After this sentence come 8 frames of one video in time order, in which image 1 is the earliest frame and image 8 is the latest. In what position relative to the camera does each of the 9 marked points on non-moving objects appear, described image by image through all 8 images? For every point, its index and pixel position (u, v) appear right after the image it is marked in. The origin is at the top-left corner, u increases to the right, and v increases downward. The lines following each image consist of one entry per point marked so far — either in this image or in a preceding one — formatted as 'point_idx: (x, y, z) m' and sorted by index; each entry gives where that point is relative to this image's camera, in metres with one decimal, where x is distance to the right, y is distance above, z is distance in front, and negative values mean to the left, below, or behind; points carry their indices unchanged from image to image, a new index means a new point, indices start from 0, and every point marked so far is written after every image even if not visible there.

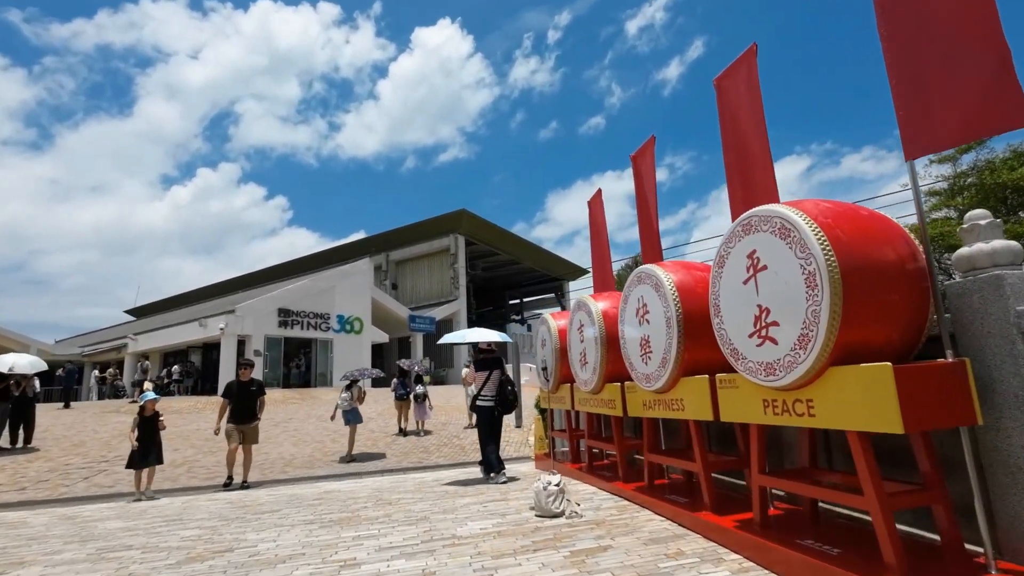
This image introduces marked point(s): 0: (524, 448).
0: (+0.3, -4.2, +13.7) m
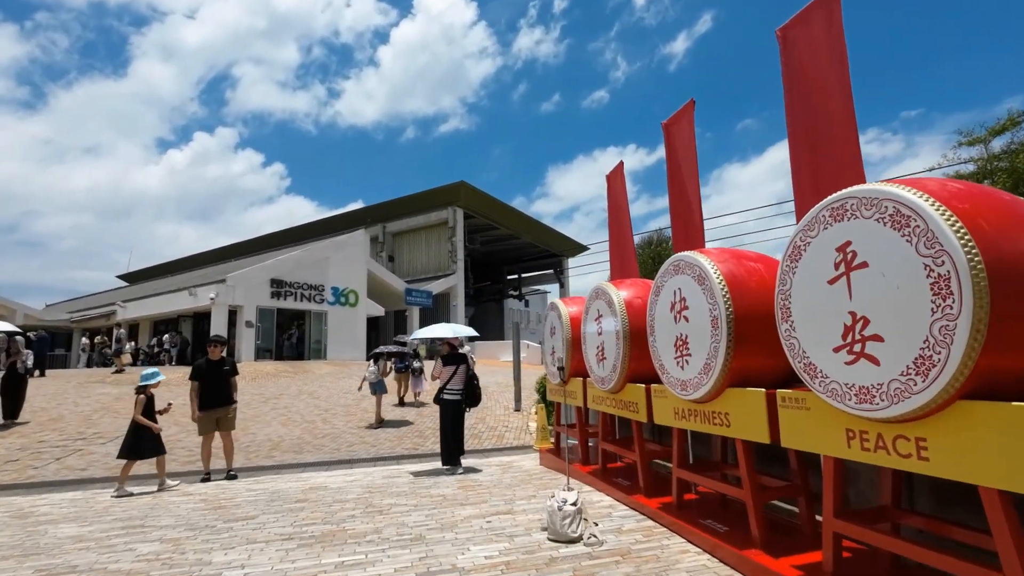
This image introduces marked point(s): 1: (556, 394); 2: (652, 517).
0: (+0.3, -3.7, +13.2) m
1: (+0.6, -1.5, +7.4) m
2: (+1.2, -2.0, +4.5) m
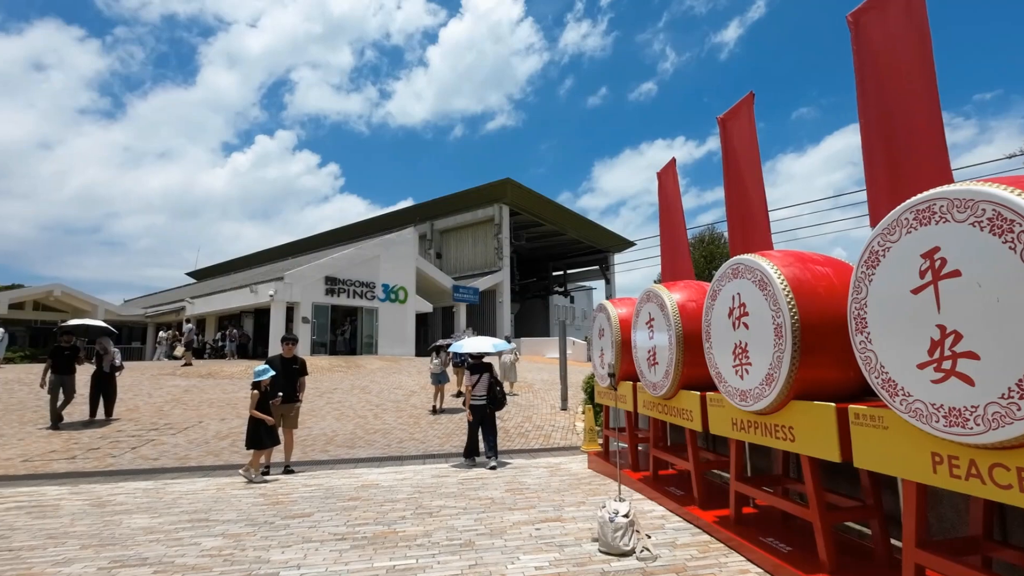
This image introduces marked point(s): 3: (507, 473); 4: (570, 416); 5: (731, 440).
0: (+1.5, -3.6, +13.1) m
1: (+1.3, -1.5, +7.3) m
2: (+1.6, -2.0, +4.3) m
3: (0.0, -2.8, +7.9) m
4: (+1.8, -3.8, +15.6) m
5: (+1.8, -1.3, +4.3) m
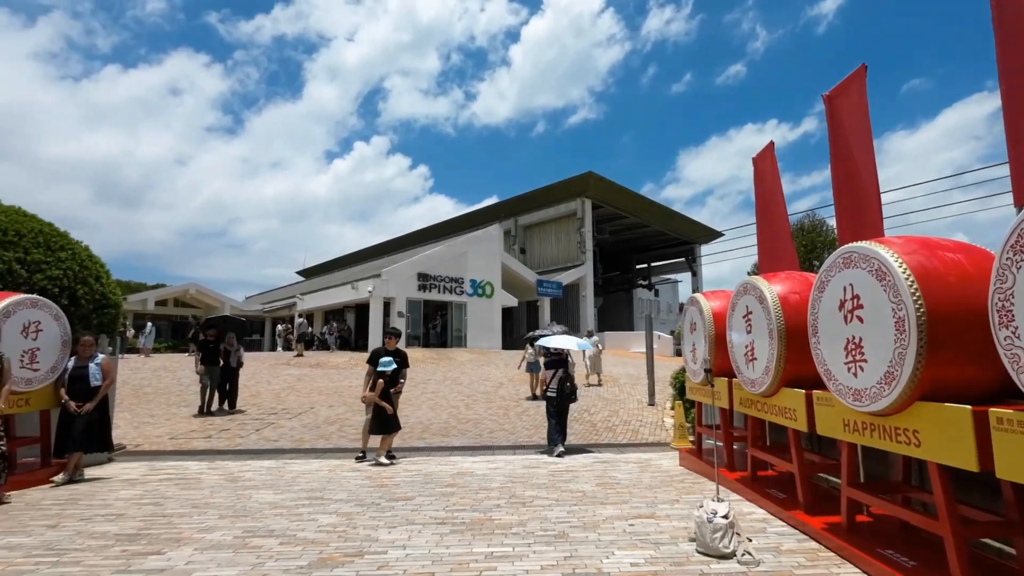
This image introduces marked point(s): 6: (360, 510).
0: (+3.6, -3.5, +12.7) m
1: (+2.5, -1.4, +7.0) m
2: (+2.3, -1.9, +4.0) m
3: (+1.3, -2.7, +7.9) m
4: (+4.3, -3.6, +15.2) m
5: (+2.6, -1.2, +4.0) m
6: (-1.6, -2.3, +5.3) m
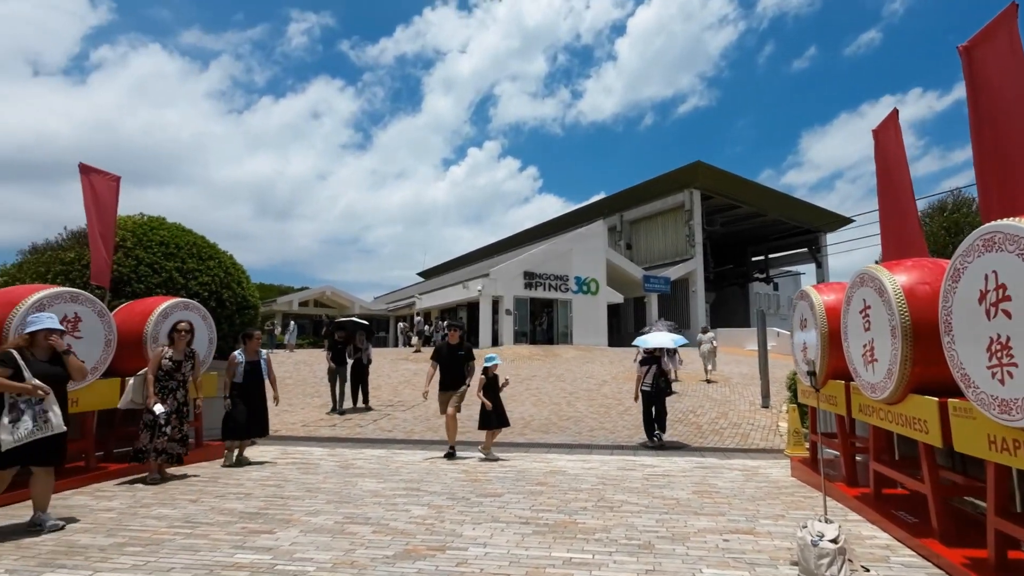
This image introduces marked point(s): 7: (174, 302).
0: (+5.9, -3.3, +11.7) m
1: (+3.6, -1.3, +6.3) m
2: (+2.9, -1.9, +3.4) m
3: (+2.6, -2.6, +7.4) m
4: (+7.0, -3.4, +14.0) m
5: (+3.1, -1.1, +3.4) m
6: (-0.7, -2.3, +5.4) m
7: (-5.2, -0.2, +8.0) m
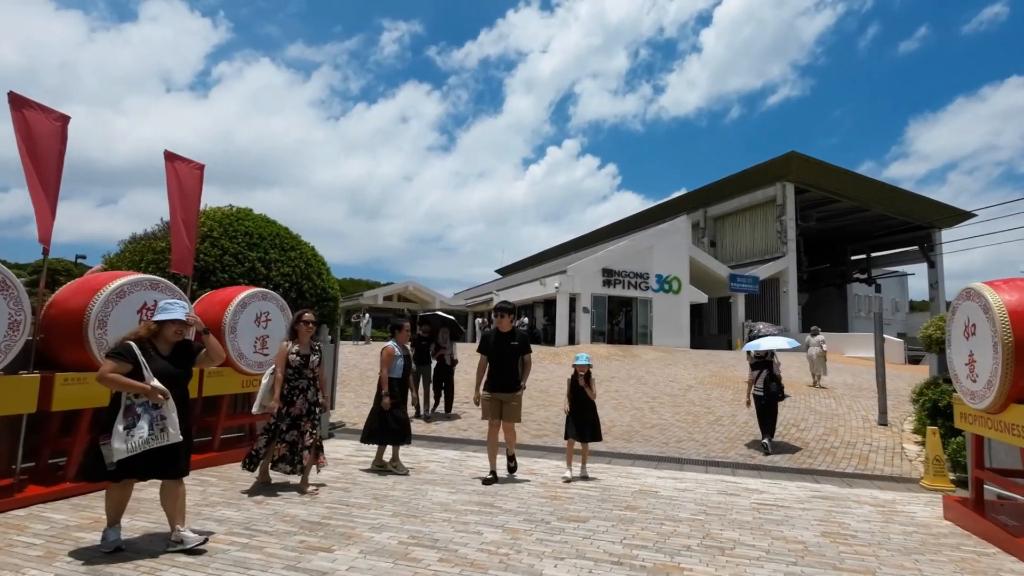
0: (+7.4, -3.3, +10.0) m
1: (+4.5, -1.3, +5.0) m
2: (+3.4, -1.9, +2.2) m
3: (+3.7, -2.6, +6.2) m
4: (+8.9, -3.4, +12.1) m
5: (+3.6, -1.1, +2.1) m
6: (+0.1, -2.2, +4.7) m
7: (-4.0, -0.1, +7.9) m
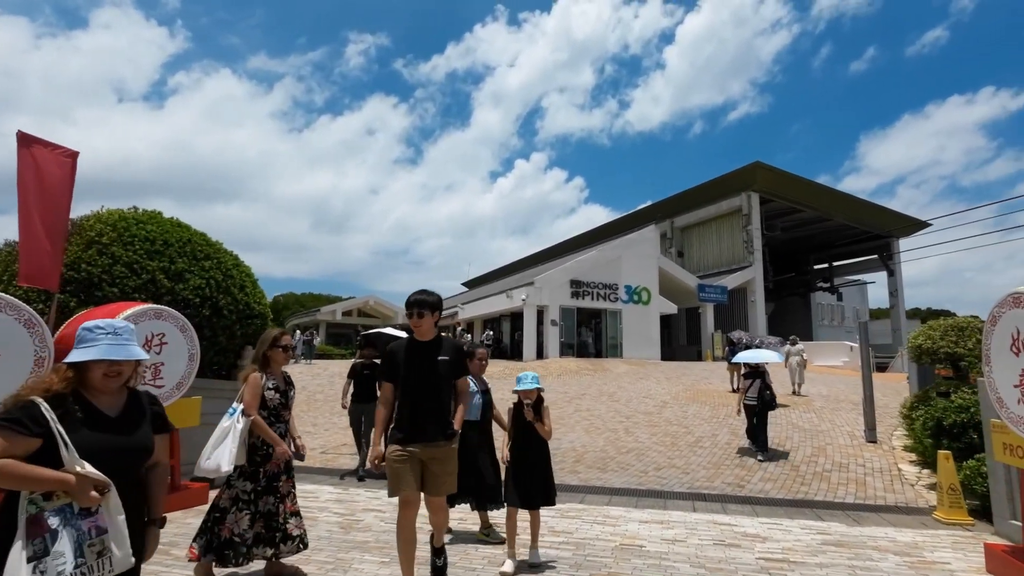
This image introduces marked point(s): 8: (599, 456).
0: (+6.8, -3.4, +9.1) m
1: (+4.1, -1.3, +3.9) m
2: (+3.1, -1.8, +1.1) m
3: (+3.2, -2.7, +5.1) m
4: (+8.1, -3.6, +11.3) m
5: (+3.3, -1.1, +1.1) m
6: (-0.3, -2.3, +3.4) m
7: (-4.6, -0.3, +6.4) m
8: (+1.7, -3.5, +10.7) m
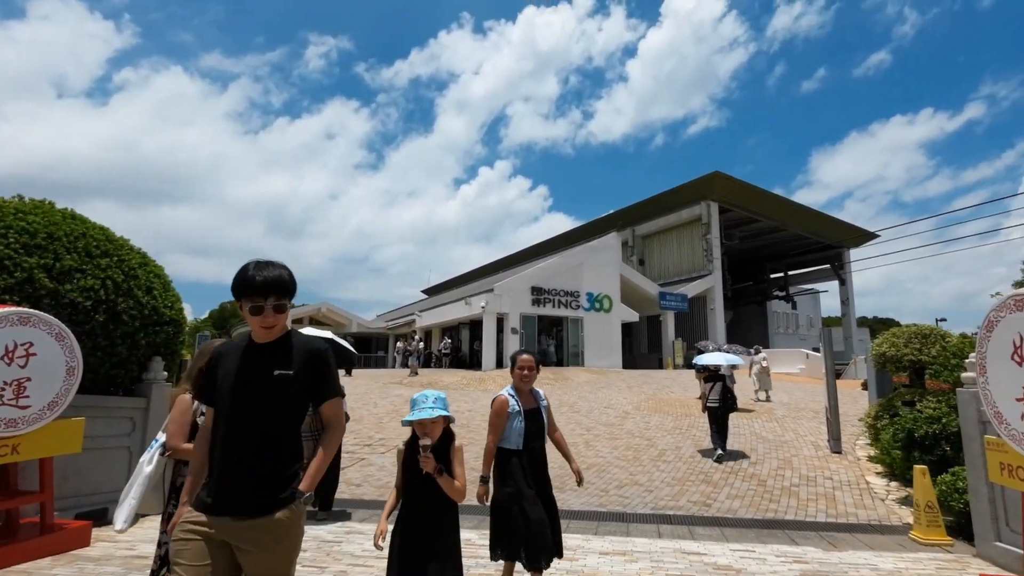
0: (+5.9, -3.5, +8.7) m
1: (+3.6, -1.3, +3.4) m
2: (+2.8, -1.8, +0.5) m
3: (+2.6, -2.7, +4.4) m
4: (+7.1, -3.7, +10.9) m
5: (+3.0, -1.0, +0.4) m
6: (-0.7, -2.2, +2.5) m
7: (-5.2, -0.2, +5.3) m
8: (+0.8, -3.6, +9.9) m
